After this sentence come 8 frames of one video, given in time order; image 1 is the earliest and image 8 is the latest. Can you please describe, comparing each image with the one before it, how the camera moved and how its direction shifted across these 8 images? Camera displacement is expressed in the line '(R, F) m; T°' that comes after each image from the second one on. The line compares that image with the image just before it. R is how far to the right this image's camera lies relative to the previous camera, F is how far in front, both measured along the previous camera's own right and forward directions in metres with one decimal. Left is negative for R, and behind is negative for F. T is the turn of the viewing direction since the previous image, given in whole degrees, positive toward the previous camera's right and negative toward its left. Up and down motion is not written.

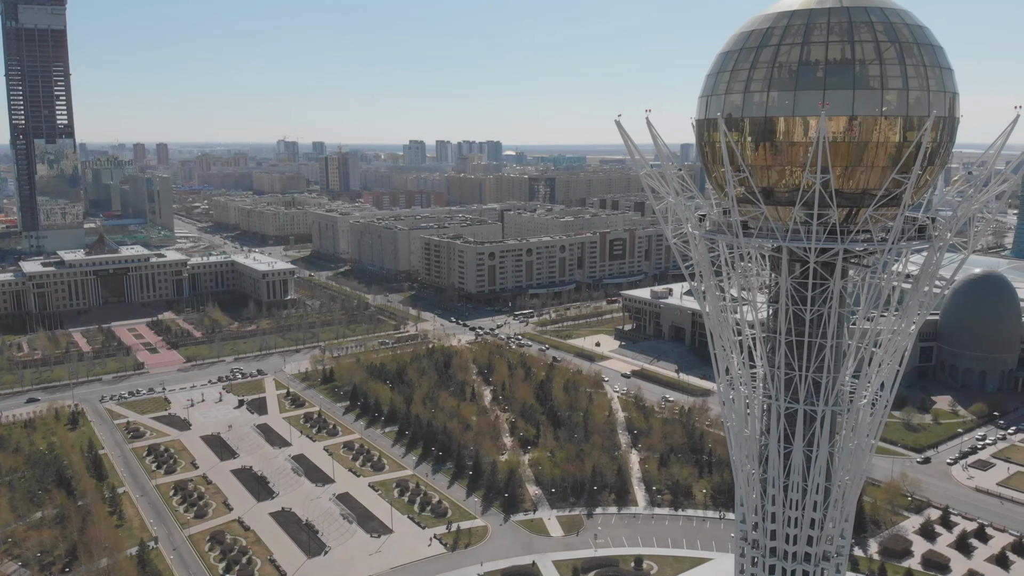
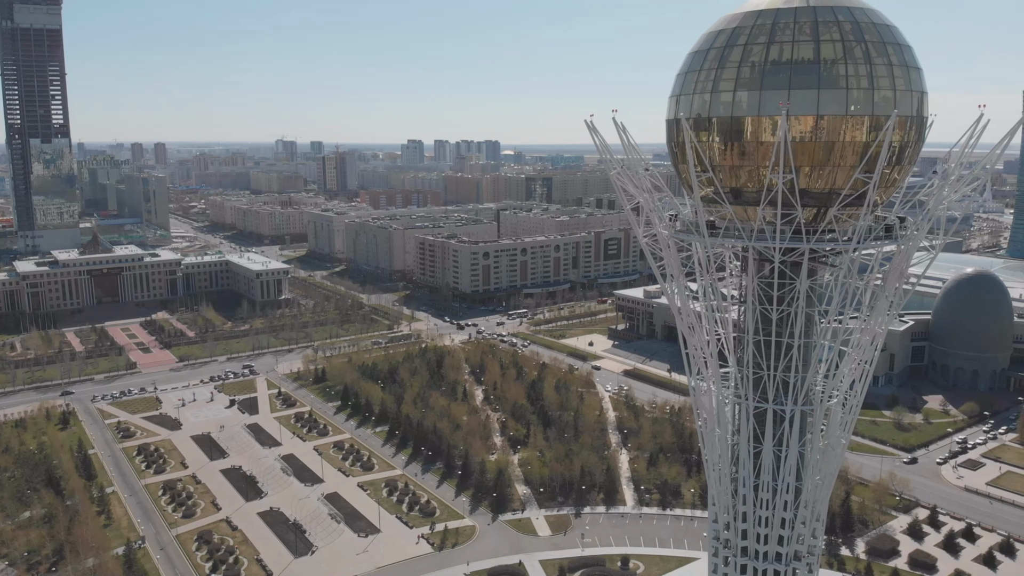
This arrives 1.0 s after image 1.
(+0.4, 0.0) m; 0°
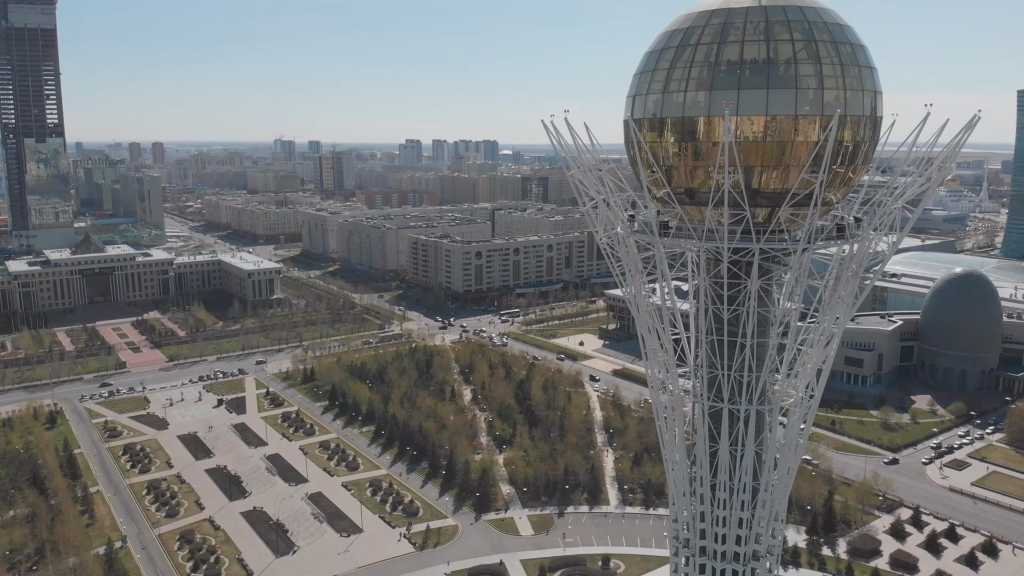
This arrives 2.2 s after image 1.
(+0.6, 0.0) m; 0°
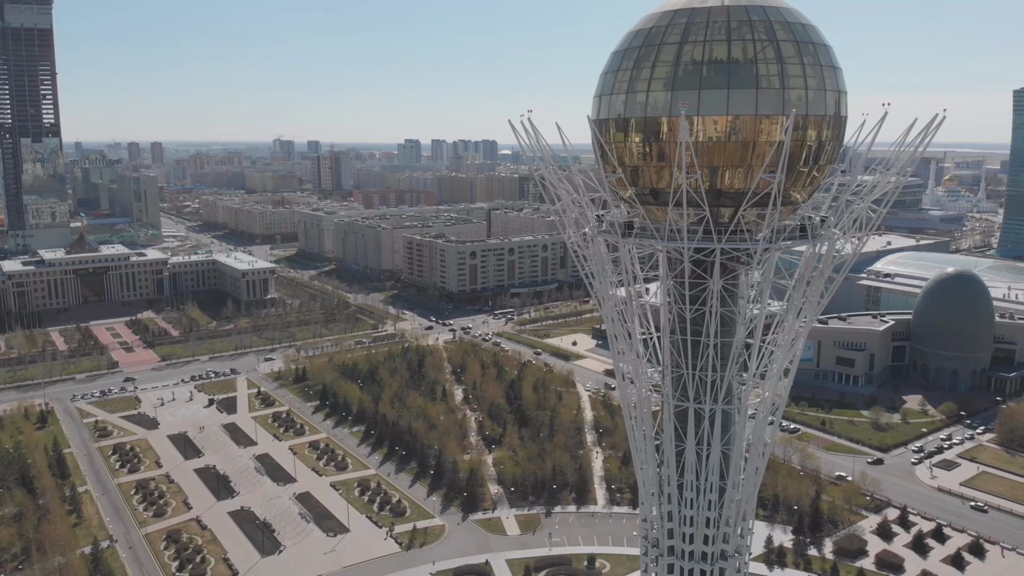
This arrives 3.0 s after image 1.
(+0.4, 0.0) m; 0°
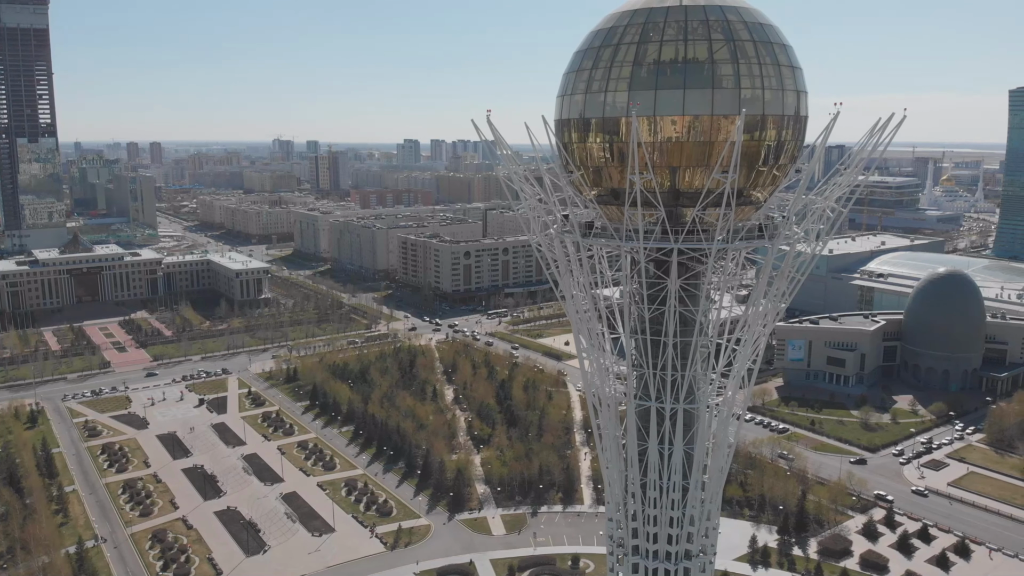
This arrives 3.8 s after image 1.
(+0.5, 0.0) m; 0°
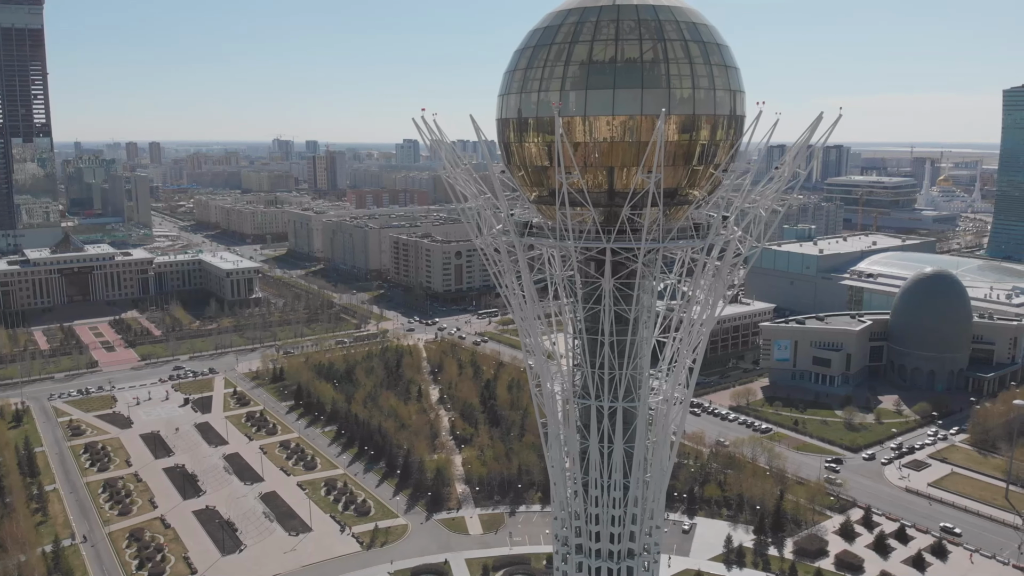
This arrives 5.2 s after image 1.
(+0.8, 0.0) m; 0°
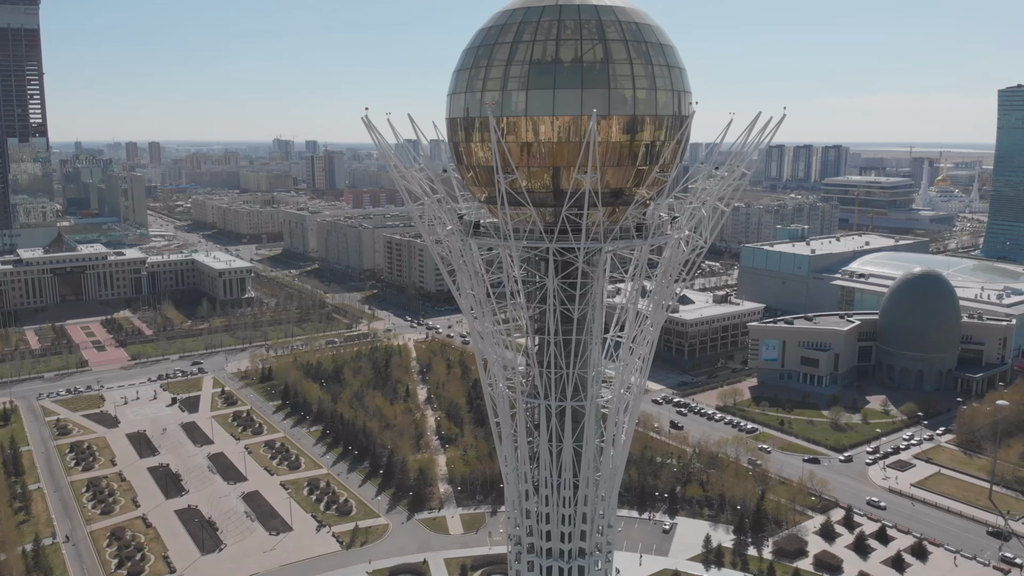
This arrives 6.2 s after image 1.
(+0.7, 0.0) m; 0°
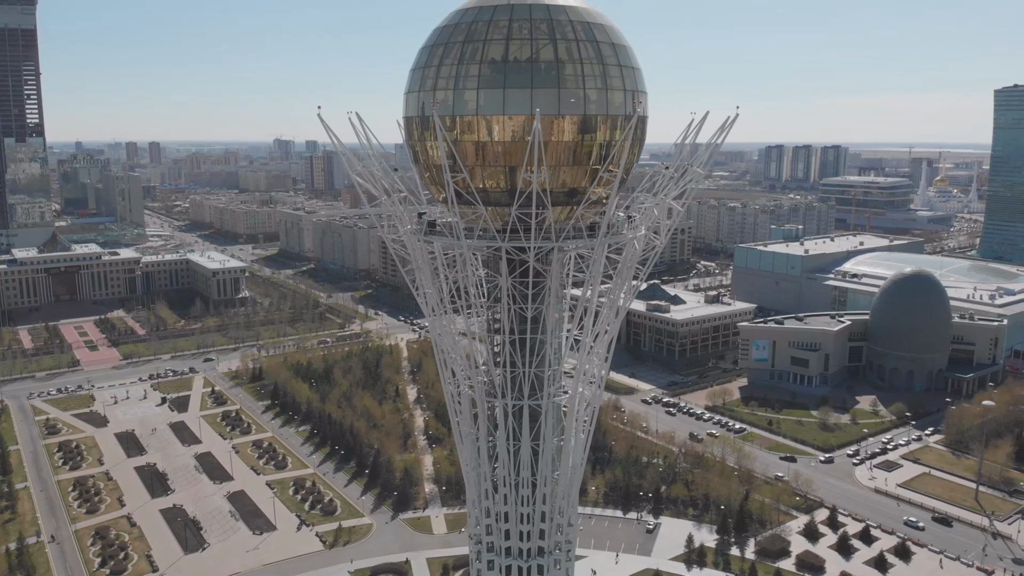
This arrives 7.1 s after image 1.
(+0.6, 0.0) m; 0°
